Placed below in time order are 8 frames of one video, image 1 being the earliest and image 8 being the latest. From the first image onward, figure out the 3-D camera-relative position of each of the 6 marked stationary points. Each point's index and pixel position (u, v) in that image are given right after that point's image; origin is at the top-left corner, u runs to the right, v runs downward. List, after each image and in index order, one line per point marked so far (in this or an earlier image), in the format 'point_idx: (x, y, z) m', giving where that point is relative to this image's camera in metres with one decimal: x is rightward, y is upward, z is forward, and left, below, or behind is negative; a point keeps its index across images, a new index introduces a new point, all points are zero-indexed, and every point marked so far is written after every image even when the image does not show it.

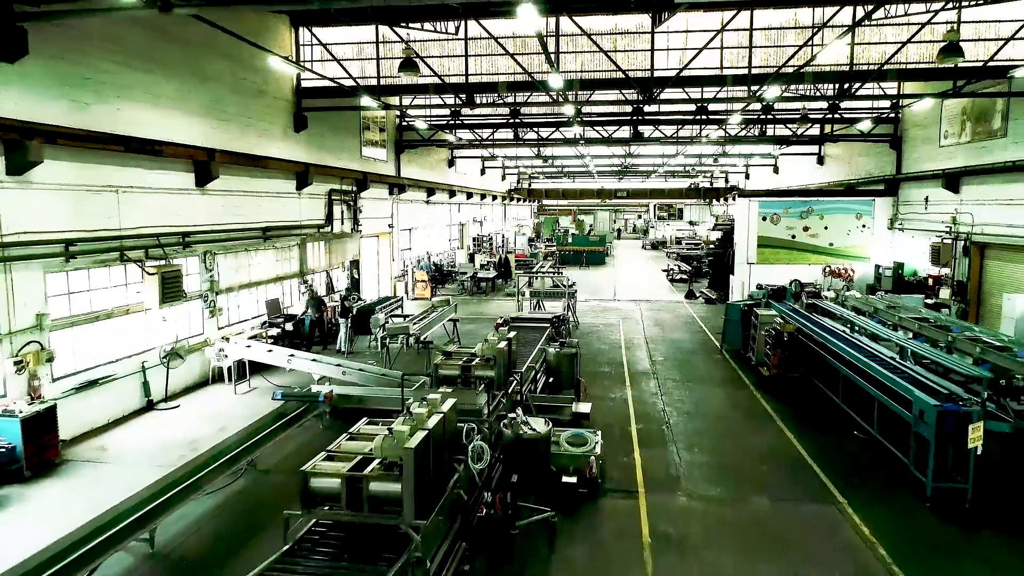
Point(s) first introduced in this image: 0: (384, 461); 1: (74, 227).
0: (-0.5, -0.6, +3.7) m
1: (-3.0, +0.4, +6.6) m
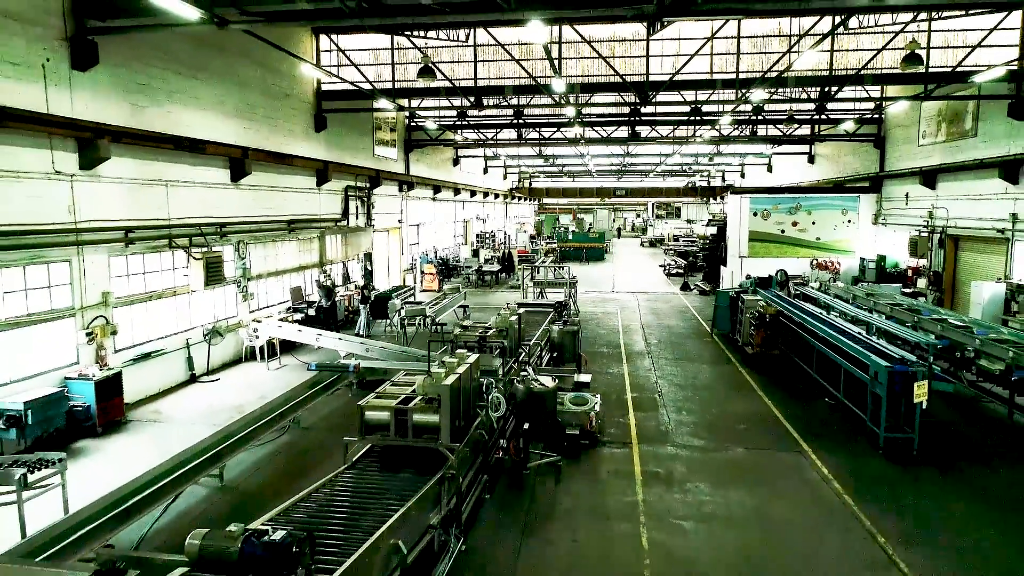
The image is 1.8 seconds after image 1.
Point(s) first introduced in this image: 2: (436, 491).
0: (-0.4, -0.5, +4.5) m
1: (-3.0, +0.6, +7.4) m
2: (-0.3, -0.9, +4.0) m
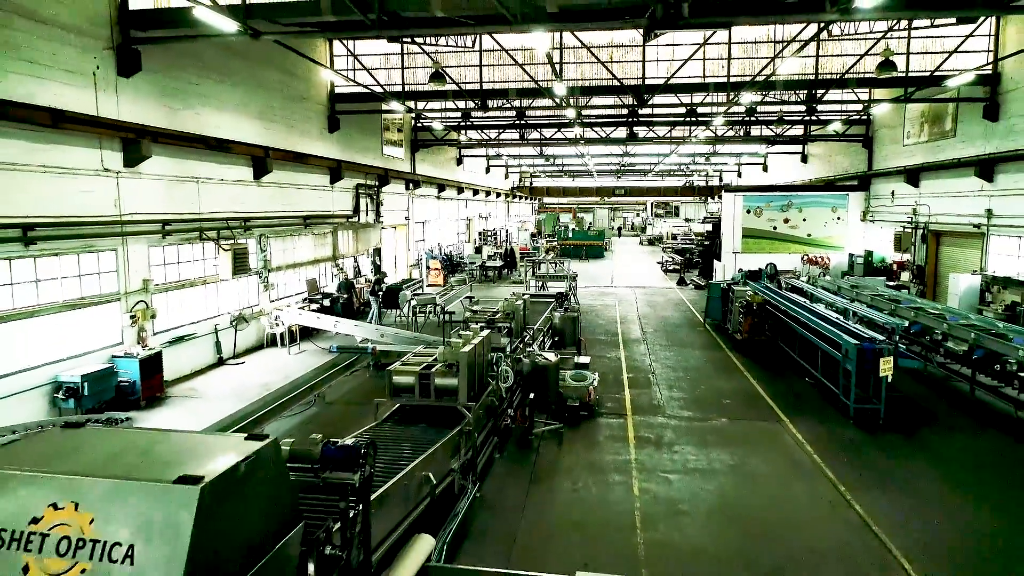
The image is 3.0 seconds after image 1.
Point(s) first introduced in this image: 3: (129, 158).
0: (-0.4, -0.4, +5.2) m
1: (-2.9, +0.7, +8.1) m
2: (-0.3, -0.8, +4.7) m
3: (-3.0, +1.0, +7.4) m
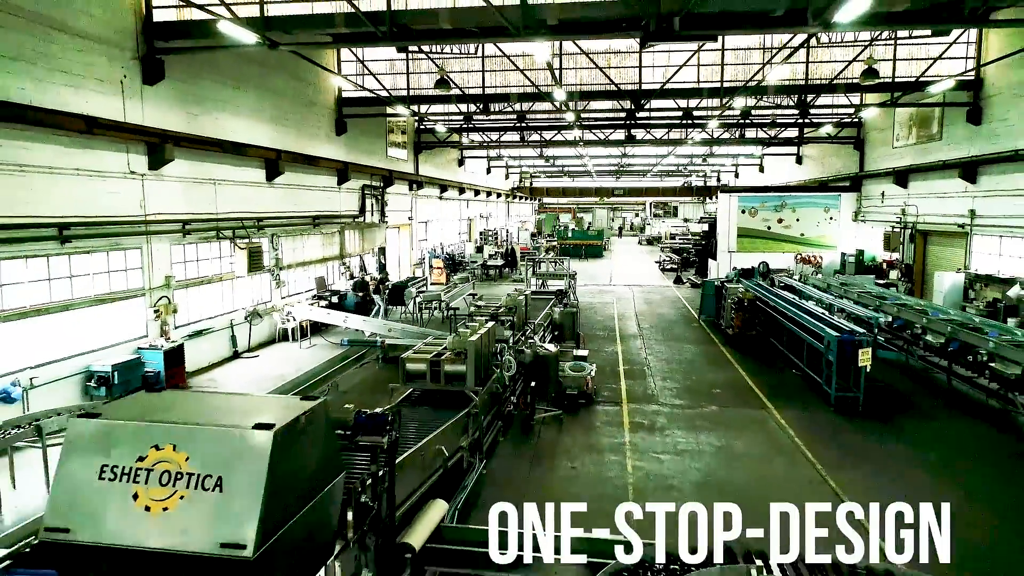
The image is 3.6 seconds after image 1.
0: (-0.3, -0.4, +5.6) m
1: (-2.9, +0.7, +8.5) m
2: (-0.3, -0.7, +5.1) m
3: (-2.9, +1.0, +7.8) m
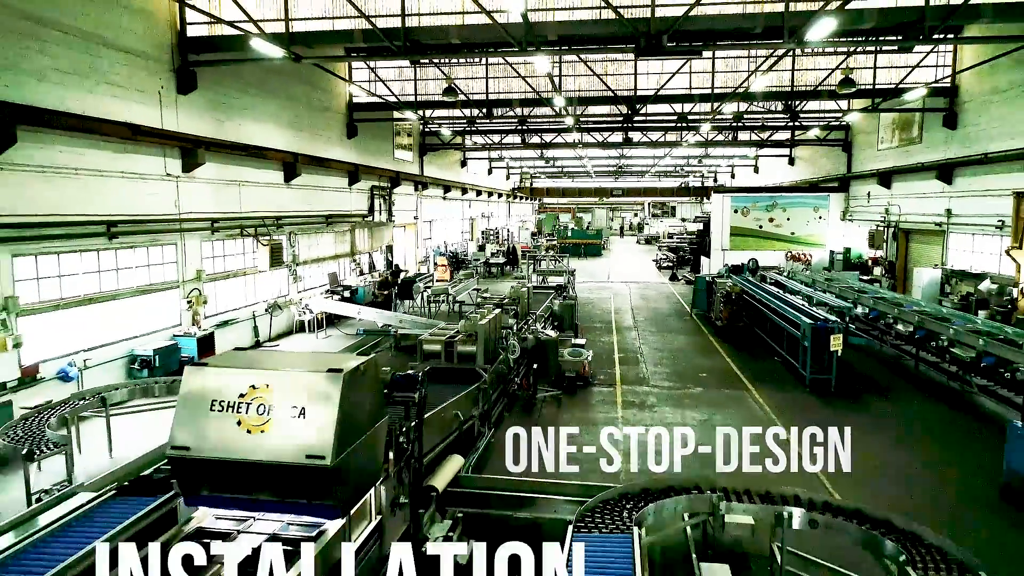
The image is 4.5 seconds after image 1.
0: (-0.3, -0.3, +6.3) m
1: (-2.9, +0.8, +9.2) m
2: (-0.2, -0.7, +5.8) m
3: (-2.9, +1.1, +8.5) m
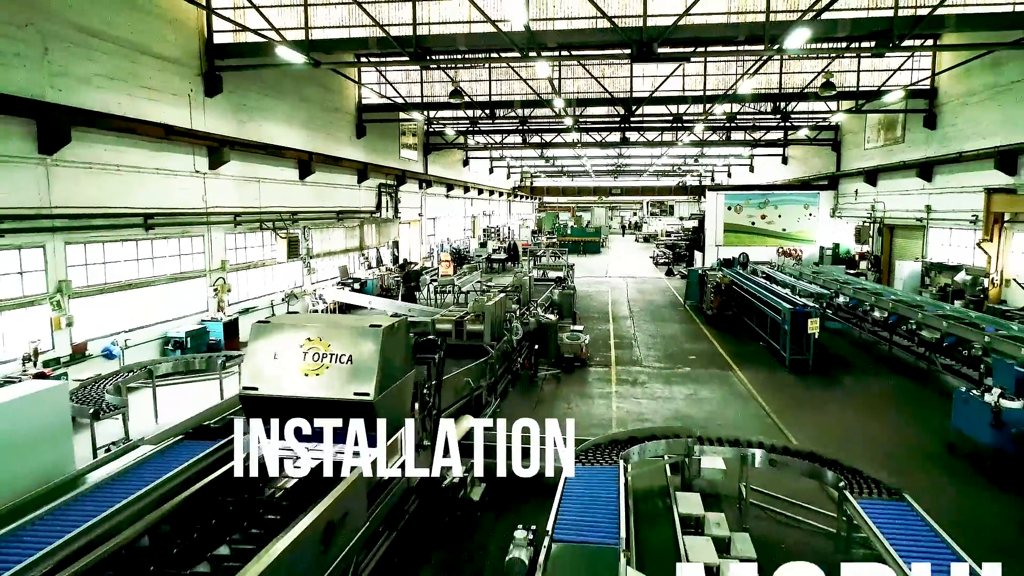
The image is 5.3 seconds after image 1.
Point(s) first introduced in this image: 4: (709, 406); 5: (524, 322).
0: (-0.3, -0.2, +7.0) m
1: (-2.8, +0.9, +9.9) m
2: (-0.2, -0.5, +6.5) m
3: (-2.9, +1.2, +9.2) m
4: (+1.5, -0.9, +7.1) m
5: (+0.1, -0.3, +8.3) m
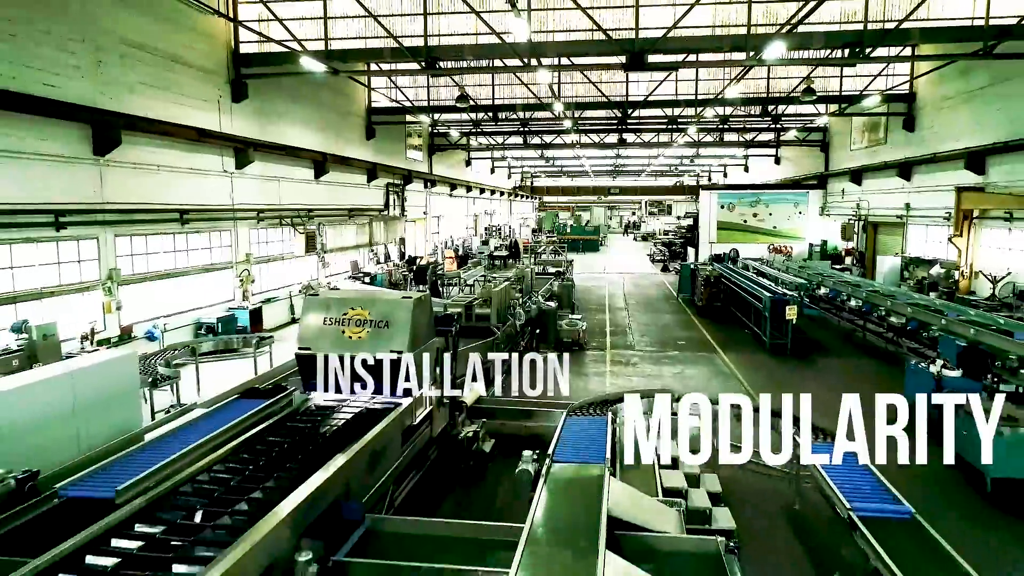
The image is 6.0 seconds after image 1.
0: (-0.2, -0.1, +7.8) m
1: (-2.8, +1.0, +10.6) m
2: (-0.2, -0.4, +7.3) m
3: (-2.9, +1.3, +9.9) m
4: (+1.5, -0.8, +7.9) m
5: (+0.1, -0.2, +9.1) m
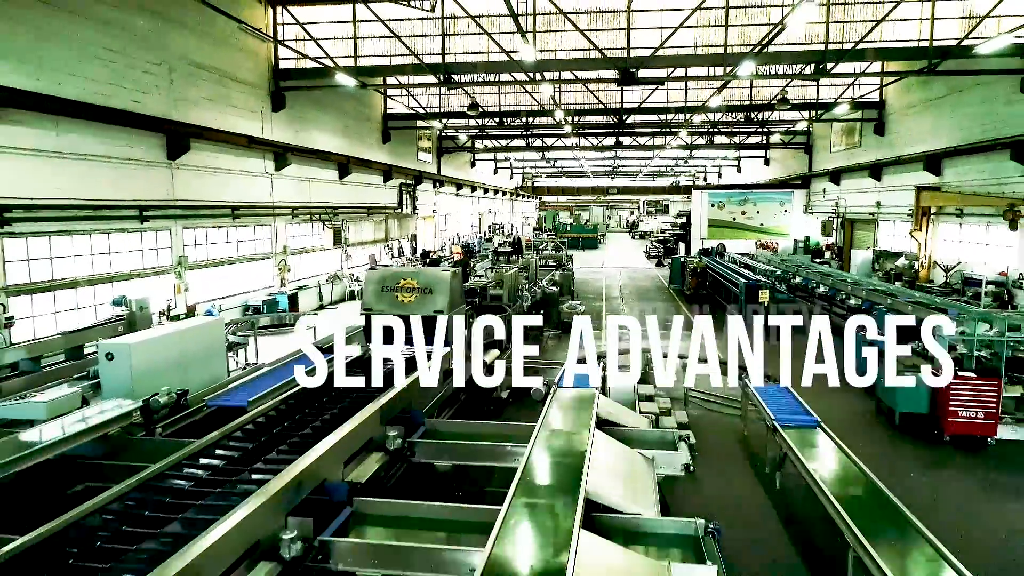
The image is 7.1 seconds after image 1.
0: (-0.2, +0.1, +9.1) m
1: (-2.7, +1.1, +12.0) m
2: (-0.1, -0.3, +8.6) m
3: (-2.8, +1.5, +11.3) m
4: (+1.6, -0.6, +9.2) m
5: (+0.2, -0.1, +10.4) m
